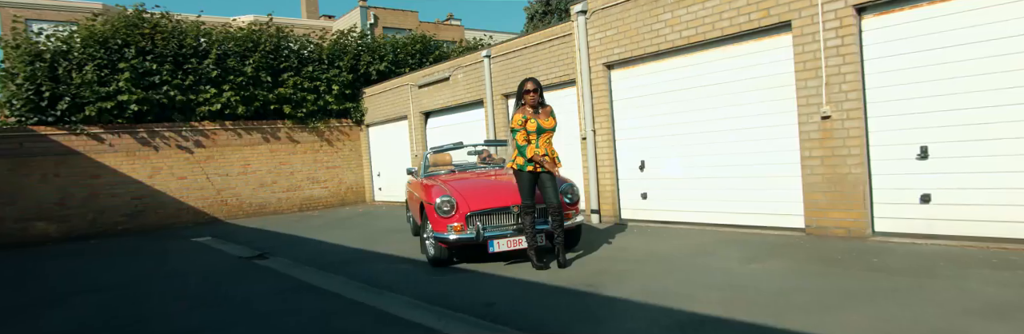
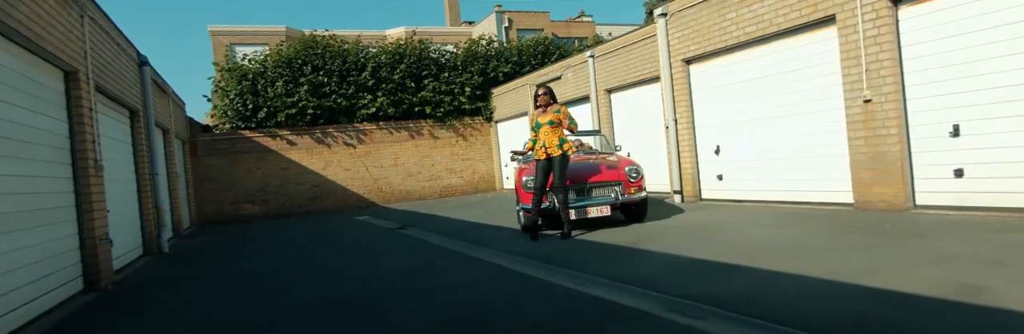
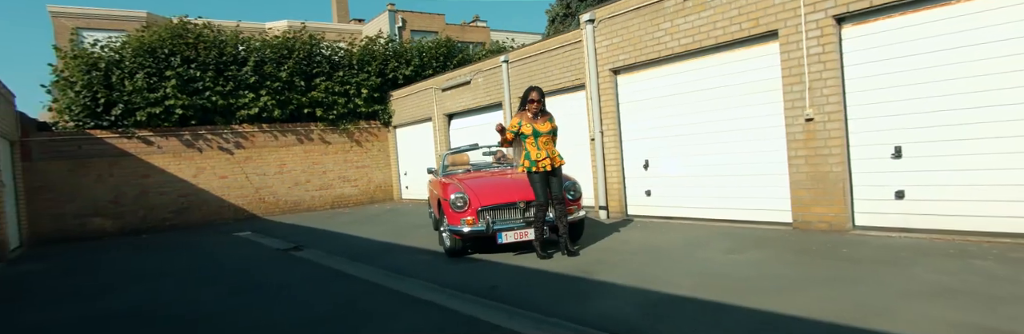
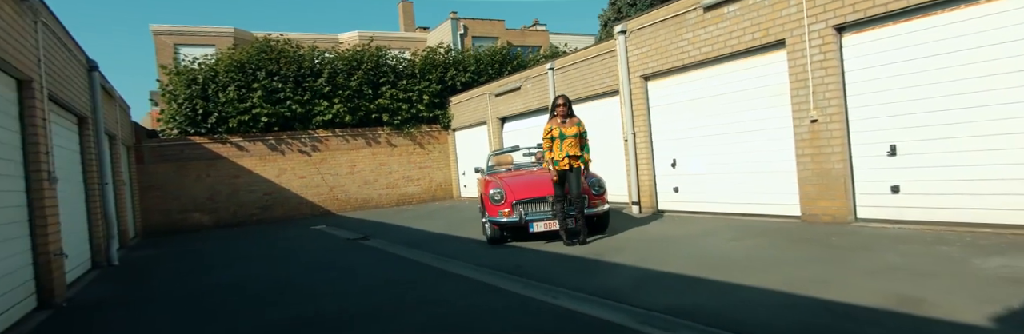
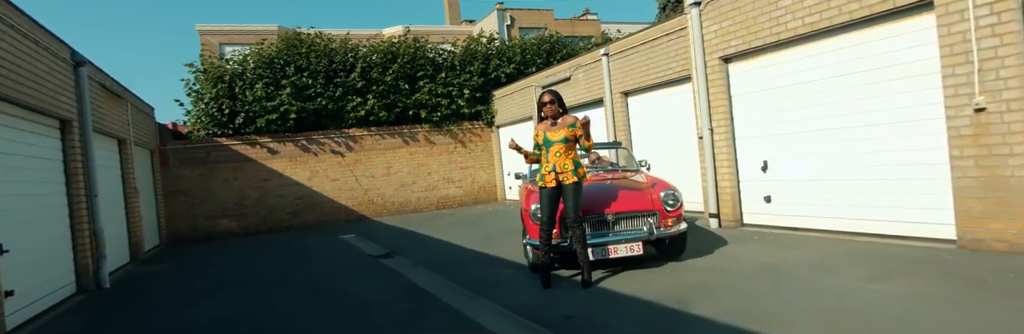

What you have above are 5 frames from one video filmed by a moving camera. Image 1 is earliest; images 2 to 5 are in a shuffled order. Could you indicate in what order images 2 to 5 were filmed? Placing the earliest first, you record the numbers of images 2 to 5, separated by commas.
3, 4, 2, 5
